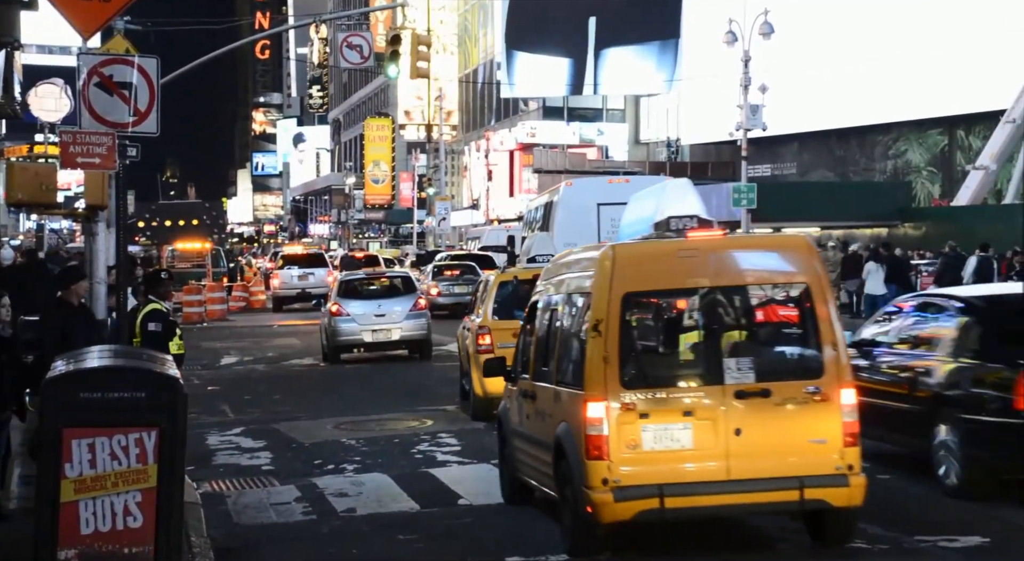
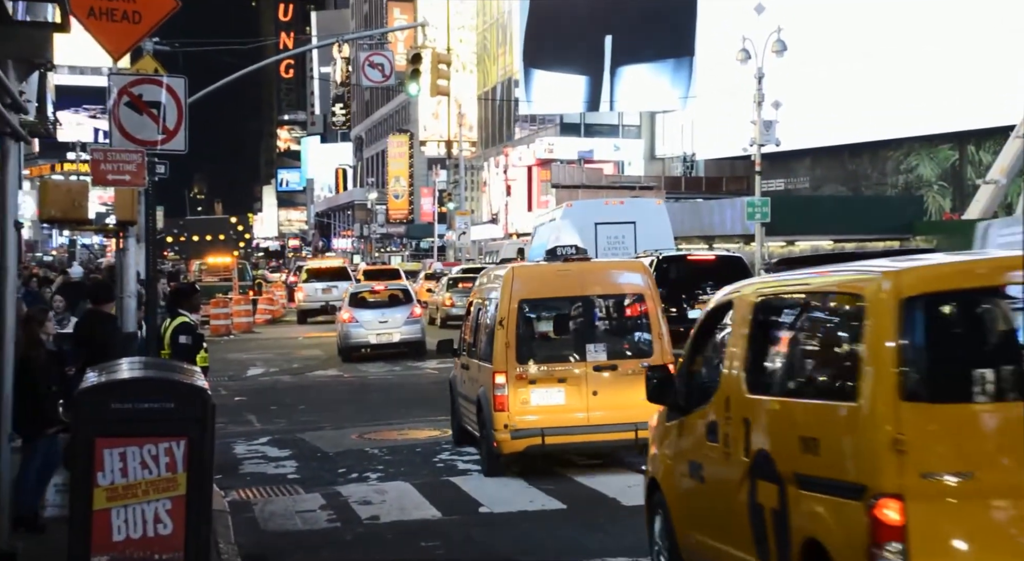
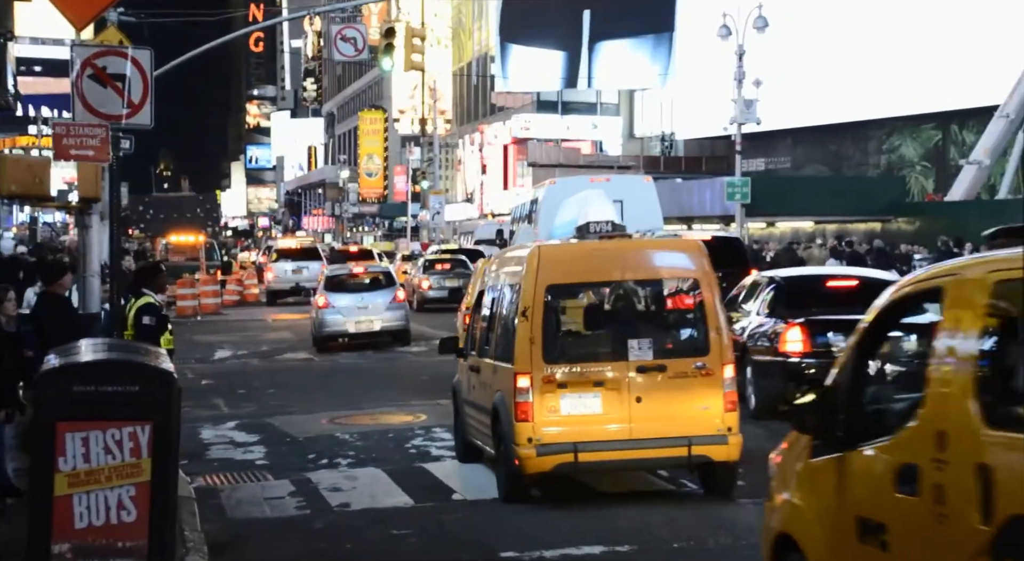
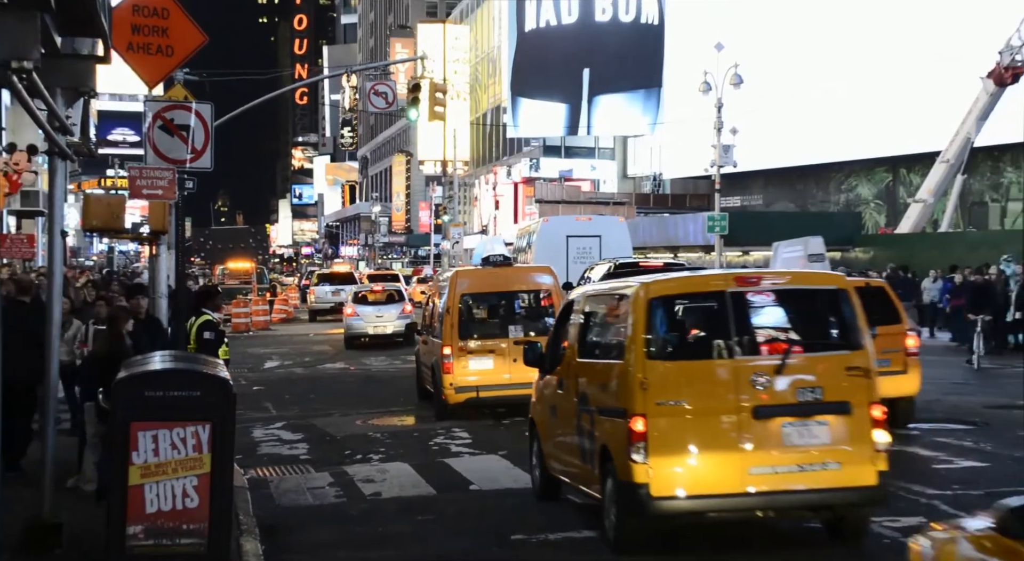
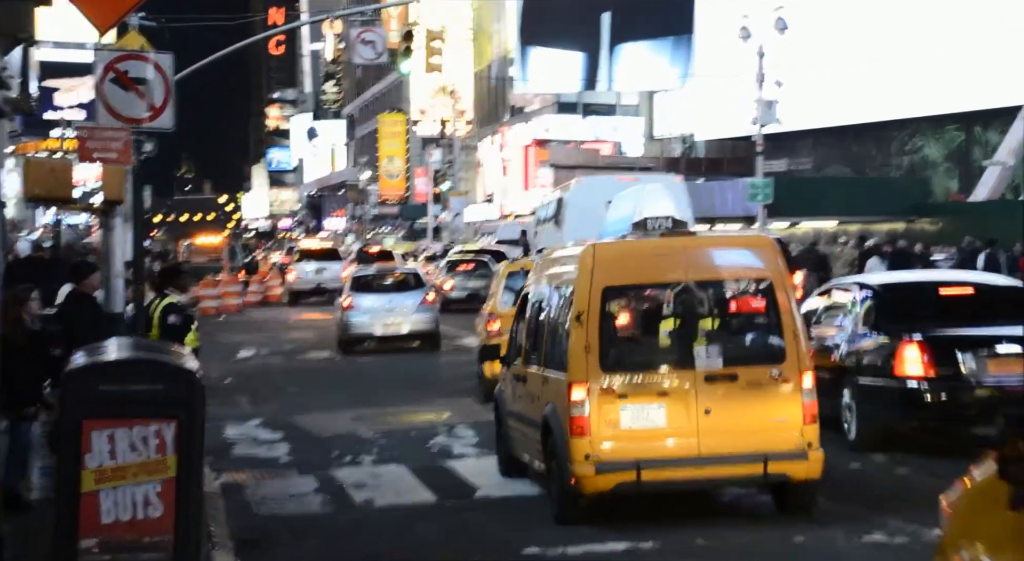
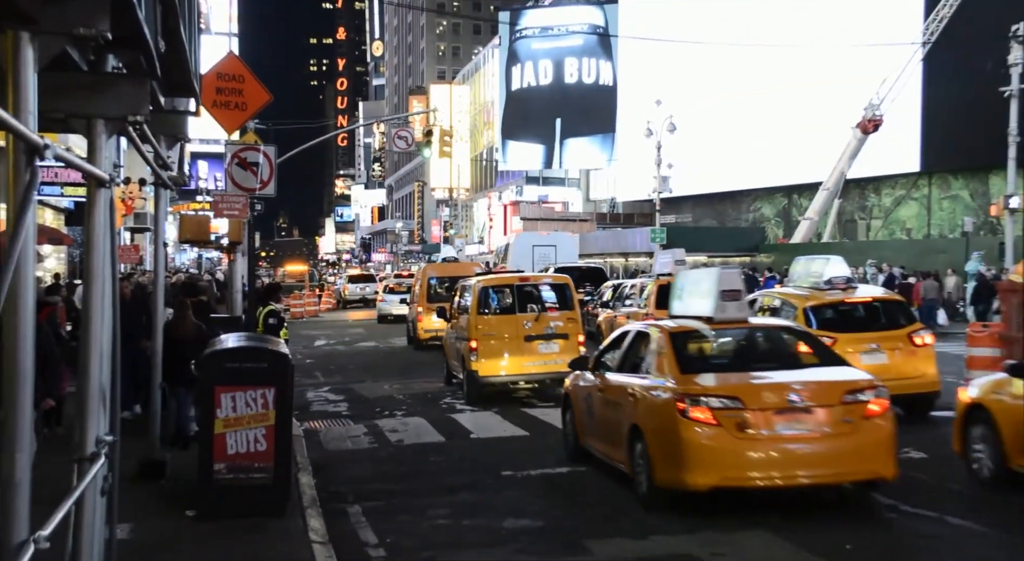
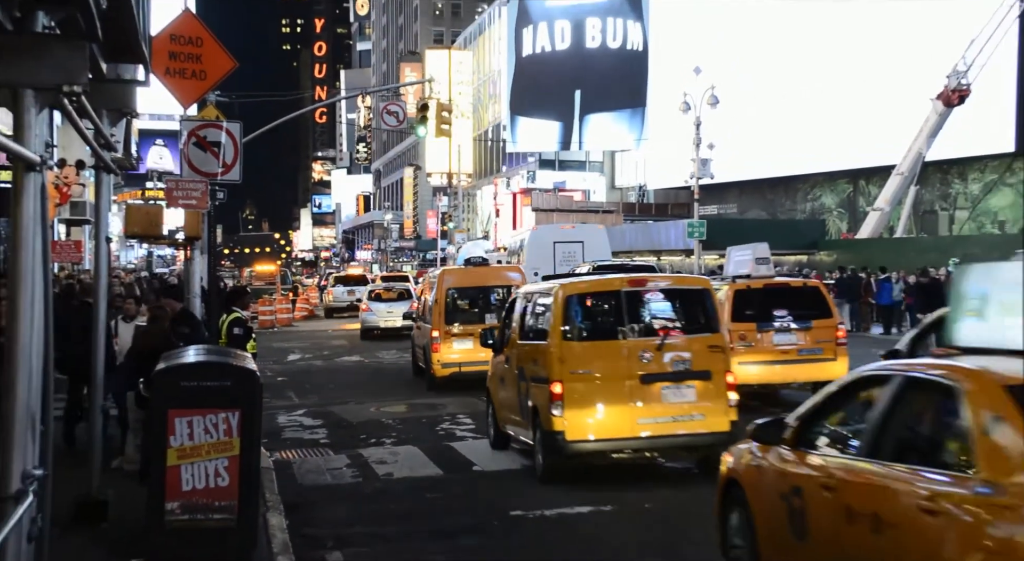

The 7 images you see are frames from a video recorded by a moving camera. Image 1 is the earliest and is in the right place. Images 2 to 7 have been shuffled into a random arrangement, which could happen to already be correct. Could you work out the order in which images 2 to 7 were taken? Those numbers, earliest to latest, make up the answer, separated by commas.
5, 3, 2, 4, 7, 6
